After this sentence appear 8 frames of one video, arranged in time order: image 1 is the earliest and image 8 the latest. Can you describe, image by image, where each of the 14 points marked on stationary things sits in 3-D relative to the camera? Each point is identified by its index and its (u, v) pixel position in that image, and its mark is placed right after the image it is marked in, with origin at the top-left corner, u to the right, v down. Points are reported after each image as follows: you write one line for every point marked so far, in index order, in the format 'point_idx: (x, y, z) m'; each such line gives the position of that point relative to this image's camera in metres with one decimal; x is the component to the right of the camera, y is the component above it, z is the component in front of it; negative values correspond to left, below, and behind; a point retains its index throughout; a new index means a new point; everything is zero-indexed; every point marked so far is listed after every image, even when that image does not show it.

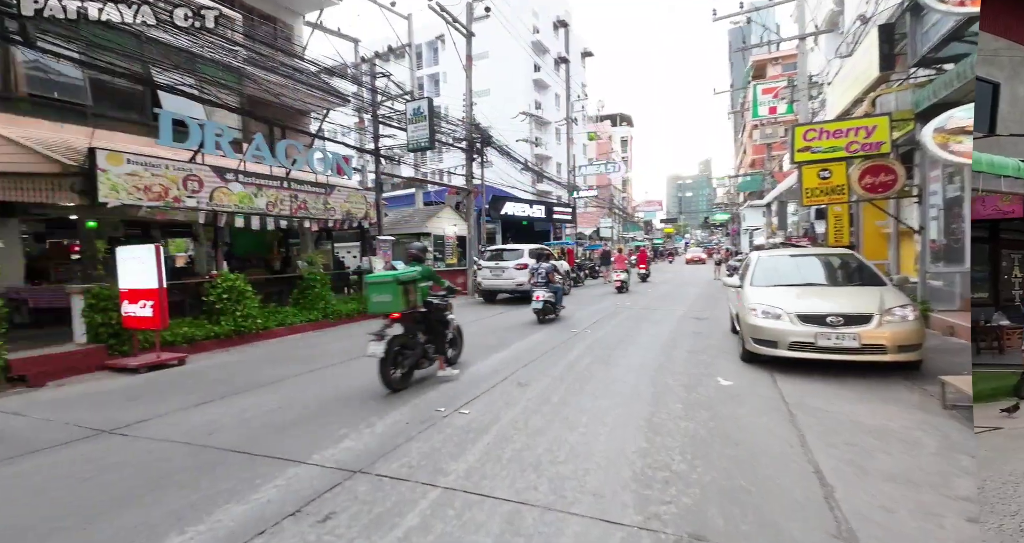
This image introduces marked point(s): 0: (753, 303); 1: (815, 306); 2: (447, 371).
0: (+3.4, -0.4, +7.2) m
1: (+3.9, -0.4, +6.6) m
2: (-1.0, -1.3, +6.5) m
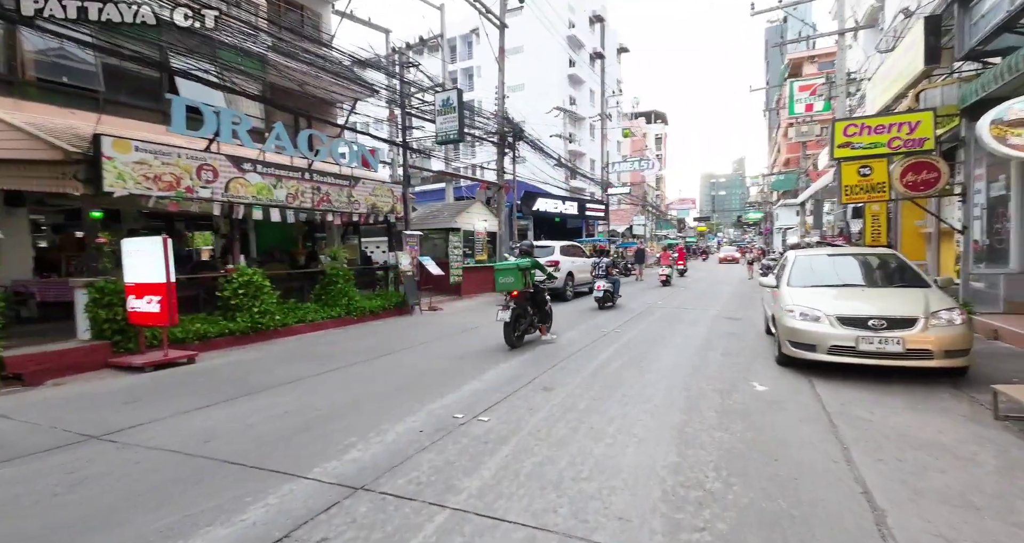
0: (+3.8, -0.4, +6.6) m
1: (+4.2, -0.4, +6.0) m
2: (-0.6, -1.3, +6.3) m
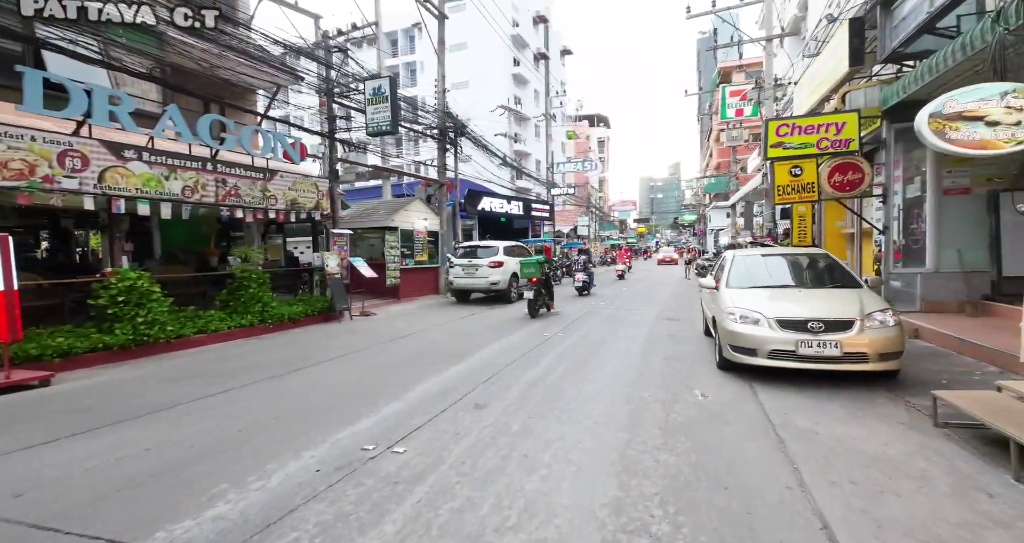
0: (+2.9, -0.5, +6.4) m
1: (+3.4, -0.5, +5.9) m
2: (-1.4, -1.3, +5.6) m
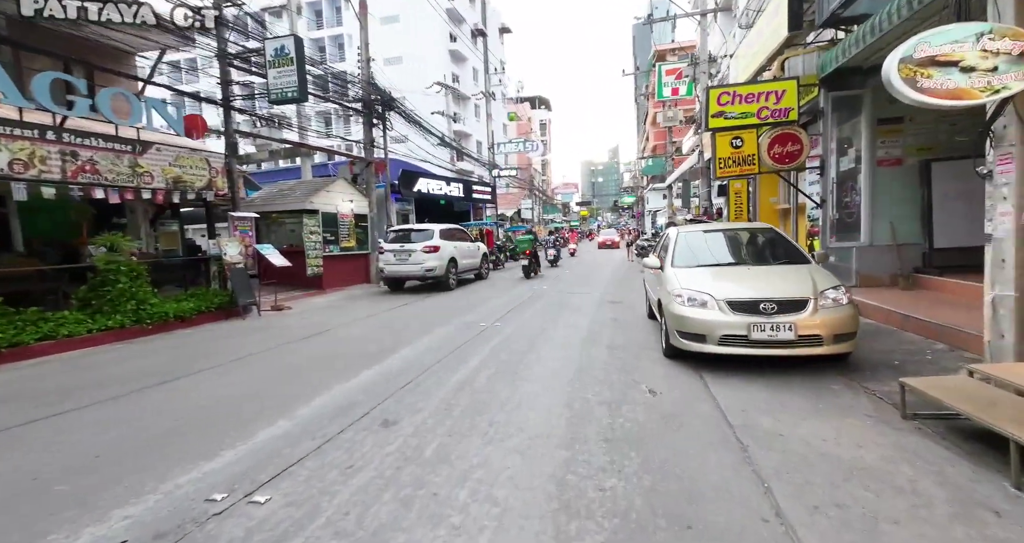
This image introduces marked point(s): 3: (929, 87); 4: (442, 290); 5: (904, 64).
0: (+2.0, -0.2, +5.9) m
1: (+2.5, -0.2, +5.4) m
2: (-2.2, -1.2, +4.6) m
3: (+3.1, +1.4, +3.6) m
4: (-2.1, -0.6, +14.5) m
5: (+3.0, +1.6, +3.7) m
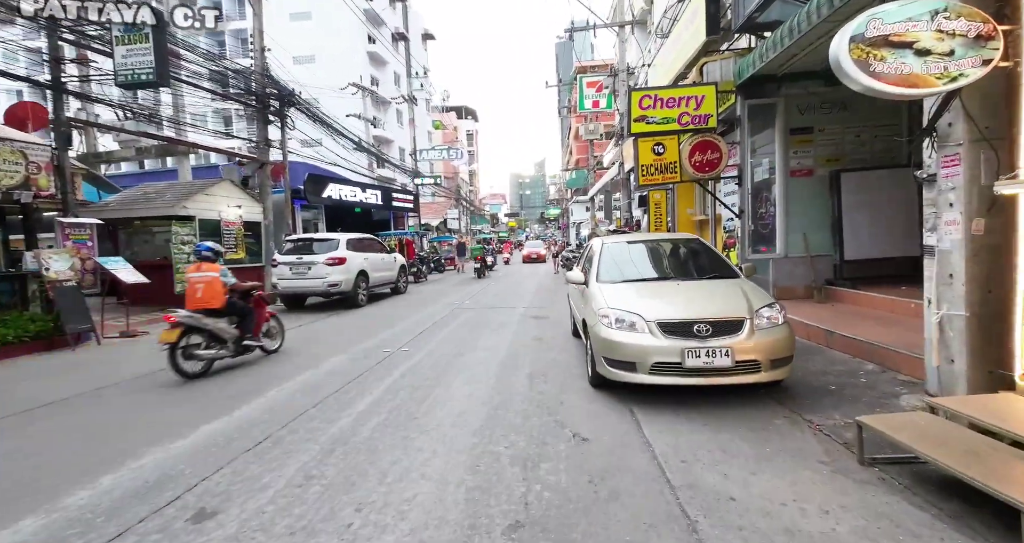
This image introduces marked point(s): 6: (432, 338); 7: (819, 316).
0: (+0.9, -0.4, +5.1) m
1: (+1.6, -0.4, +4.7) m
2: (-3.0, -1.4, +3.2) m
3: (+2.4, +1.2, +3.1) m
4: (-4.4, -1.0, +13.1) m
5: (+2.2, +1.4, +3.2) m
6: (-1.4, -1.2, +8.5) m
7: (+4.5, -0.6, +7.2) m
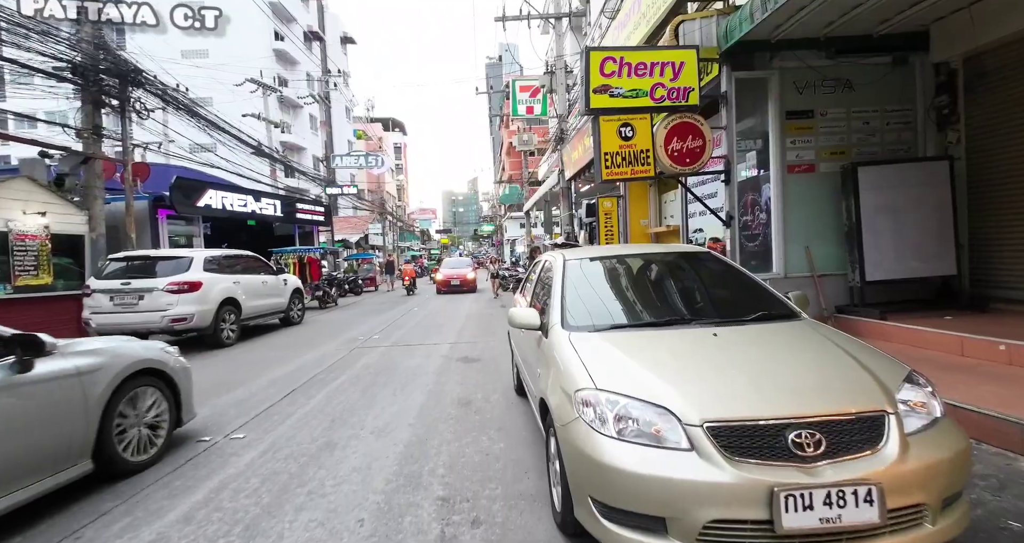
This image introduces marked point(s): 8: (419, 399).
0: (+0.4, -0.6, +2.6) m
1: (+1.0, -0.6, +2.3) m
2: (-3.3, -1.6, +0.1) m
3: (+2.0, +1.1, +0.9) m
4: (-6.0, -1.5, +9.7) m
5: (+1.9, +1.3, +0.9) m
6: (-2.5, -1.5, +5.6) m
7: (+3.6, -0.9, +5.1) m
8: (-1.1, -1.5, +5.8) m
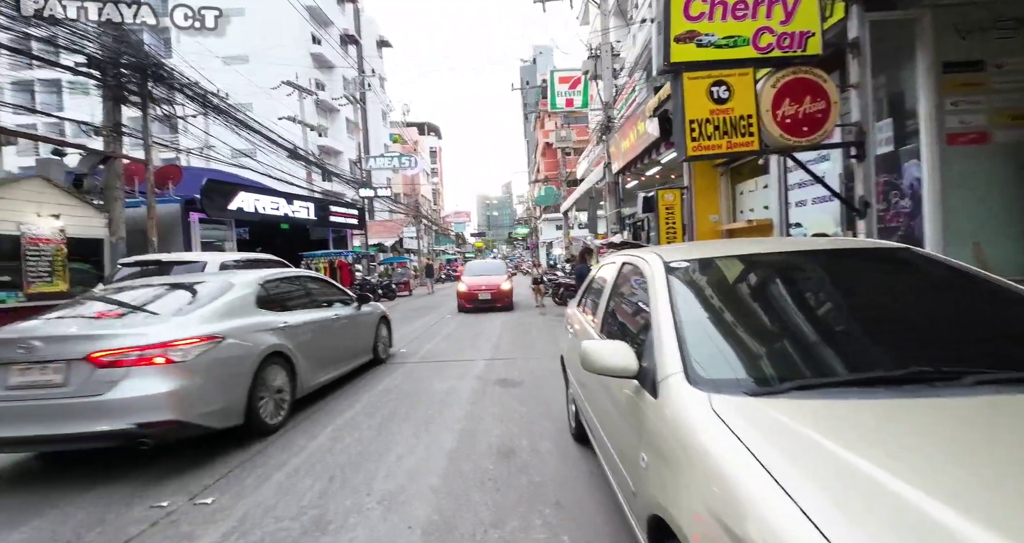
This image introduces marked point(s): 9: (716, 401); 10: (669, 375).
0: (+0.6, -0.6, +1.2) m
1: (+1.3, -0.6, +0.8) m
2: (-3.2, -1.6, -1.0) m
3: (+2.2, +1.1, -0.7) m
4: (-5.2, -1.6, +8.7) m
5: (+2.0, +1.3, -0.6) m
6: (-1.9, -1.6, +4.4) m
7: (+4.1, -1.0, +3.4) m
8: (-0.6, -1.6, +4.4) m
9: (+0.8, -0.5, +1.7) m
10: (+0.7, -0.4, +2.0) m
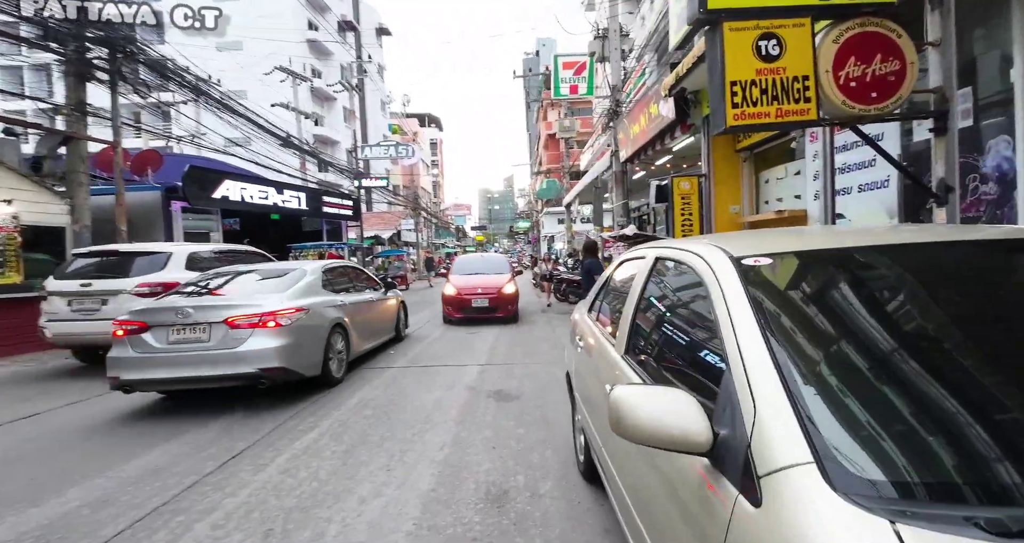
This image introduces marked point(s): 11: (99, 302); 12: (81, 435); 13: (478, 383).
0: (+0.6, -0.7, +0.3) m
1: (+1.2, -0.6, 0.0) m
2: (-3.2, -1.6, -1.9) m
3: (+2.1, +1.0, -1.6) m
4: (-5.2, -1.5, +7.9) m
5: (+2.0, +1.2, -1.5) m
6: (-2.0, -1.6, +3.5) m
7: (+4.1, -1.0, +2.5) m
8: (-0.6, -1.5, +3.5) m
9: (+0.8, -0.5, +0.8) m
10: (+0.7, -0.4, +1.1) m
11: (-5.9, -0.4, +7.0) m
12: (-4.2, -1.7, +4.8) m
13: (-0.4, -1.4, +6.2) m
